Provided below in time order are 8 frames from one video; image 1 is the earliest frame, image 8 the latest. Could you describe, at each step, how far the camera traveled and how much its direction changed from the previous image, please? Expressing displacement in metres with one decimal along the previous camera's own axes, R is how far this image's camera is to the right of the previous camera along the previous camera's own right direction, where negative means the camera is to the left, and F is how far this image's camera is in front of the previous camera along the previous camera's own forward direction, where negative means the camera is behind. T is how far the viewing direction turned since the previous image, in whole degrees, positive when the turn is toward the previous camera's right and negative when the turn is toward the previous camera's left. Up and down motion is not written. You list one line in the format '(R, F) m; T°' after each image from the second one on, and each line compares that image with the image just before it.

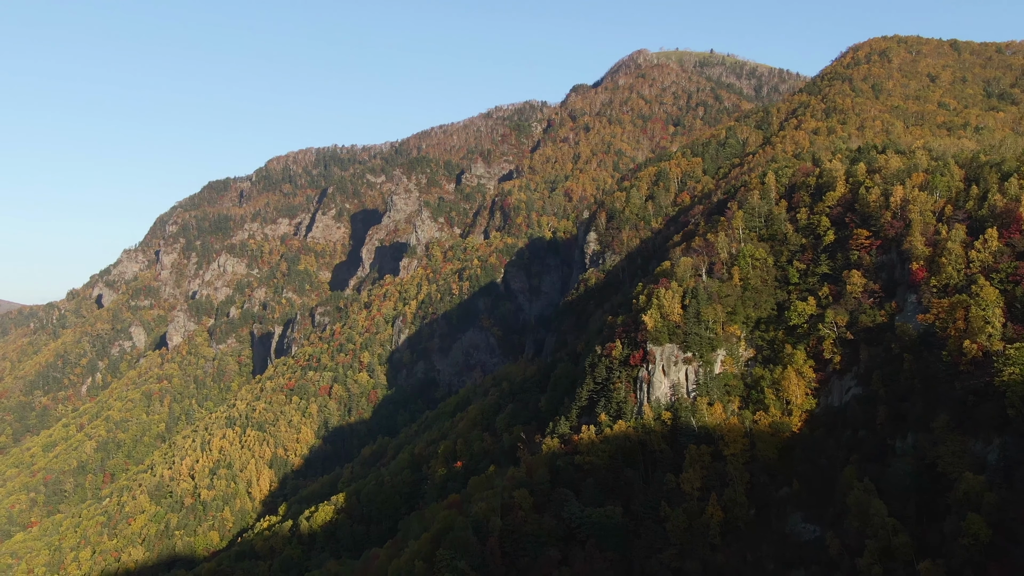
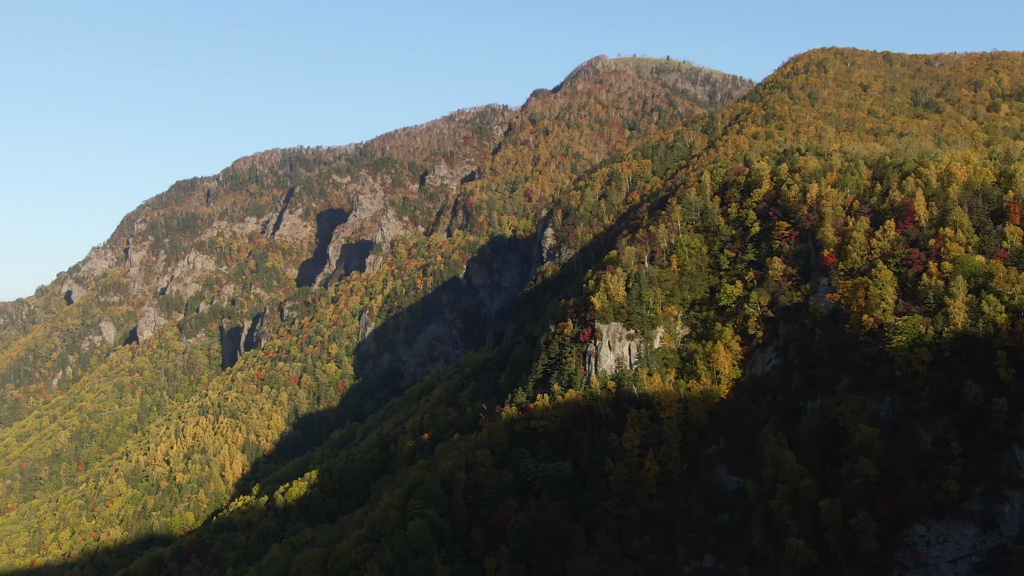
(-0.2, -9.3) m; +2°
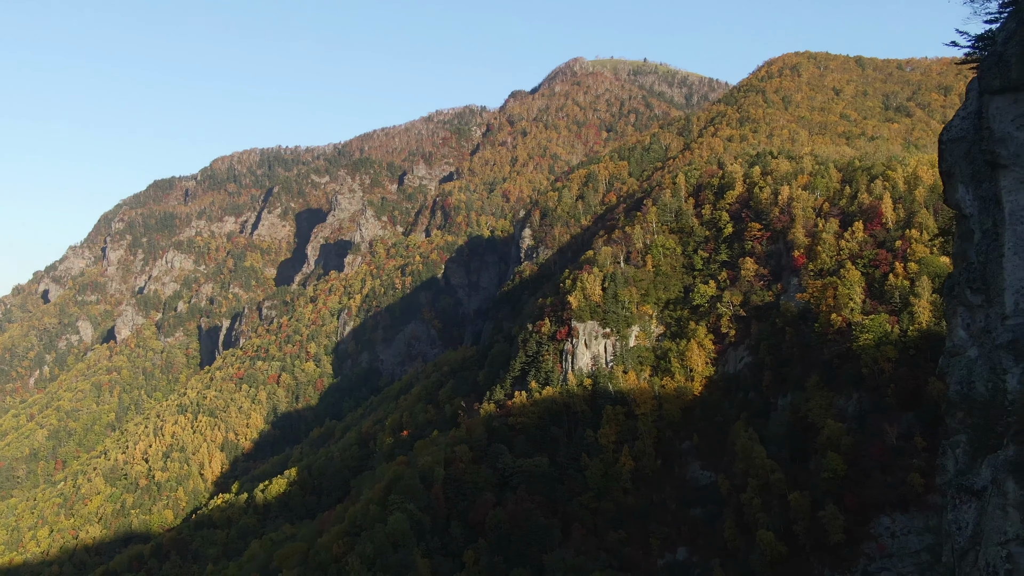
(-0.1, -1.6) m; +1°
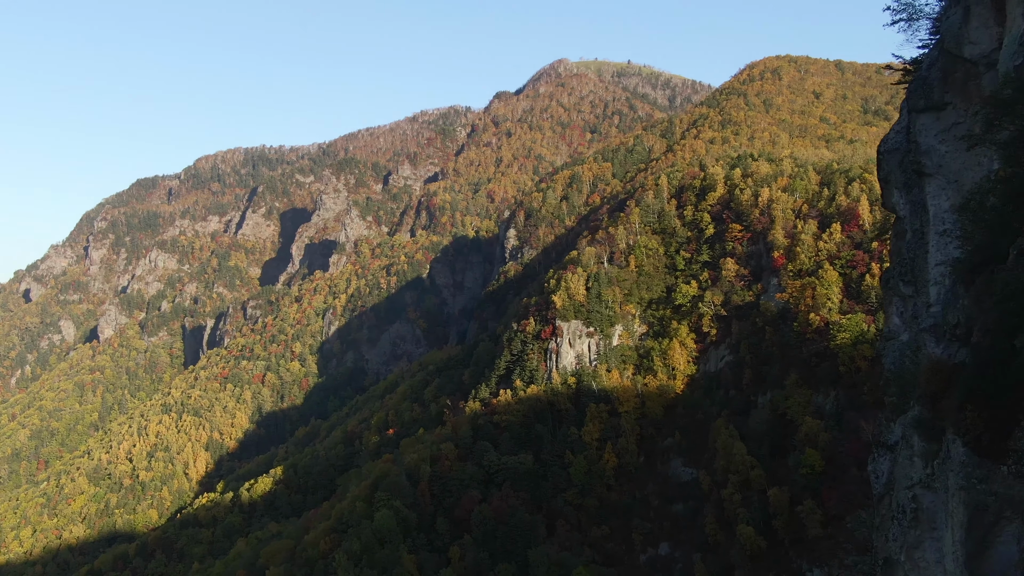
(-0.1, -1.2) m; +1°
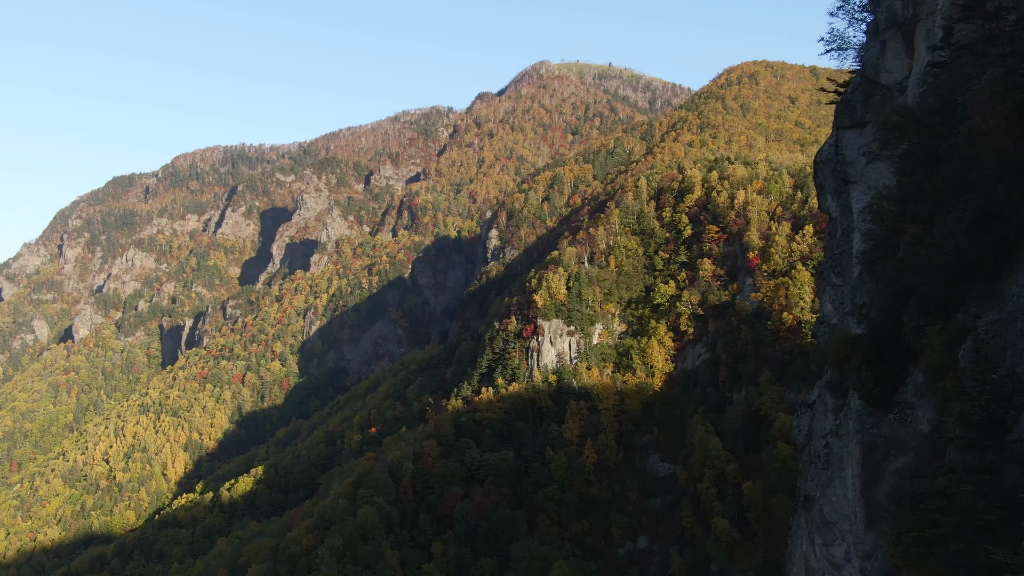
(-0.1, -1.5) m; +1°
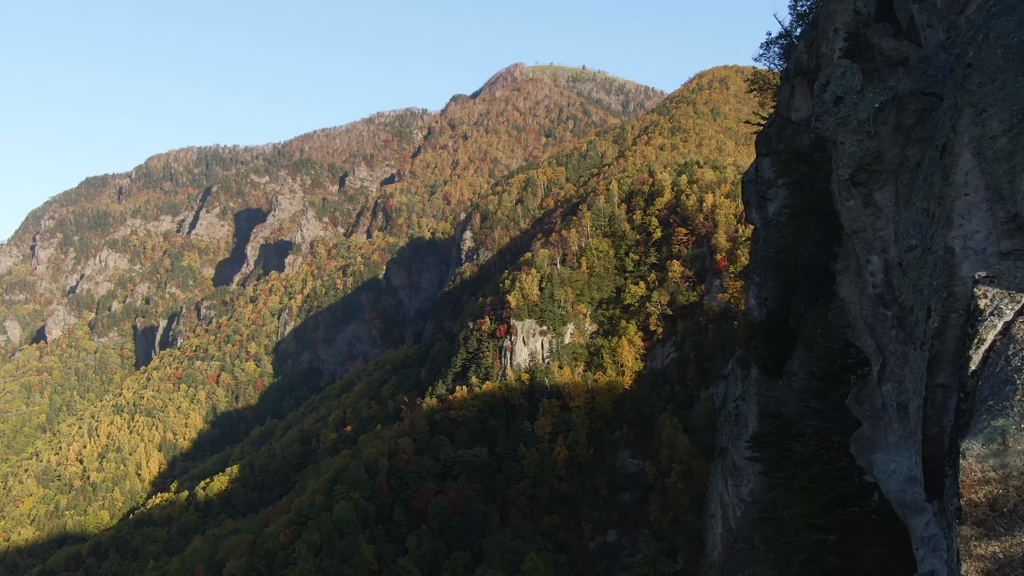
(0.0, -1.9) m; +2°
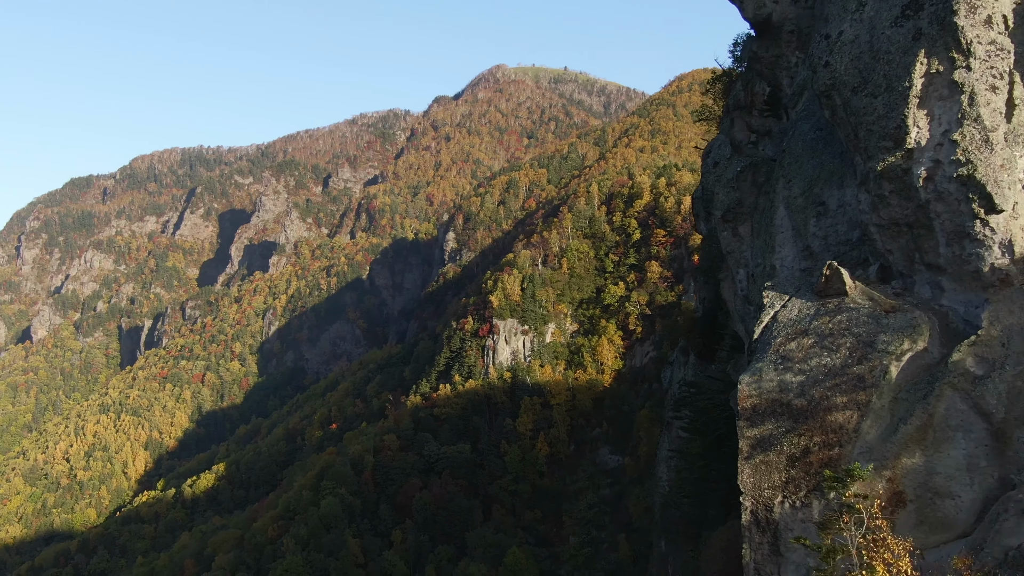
(0.0, -2.1) m; +1°
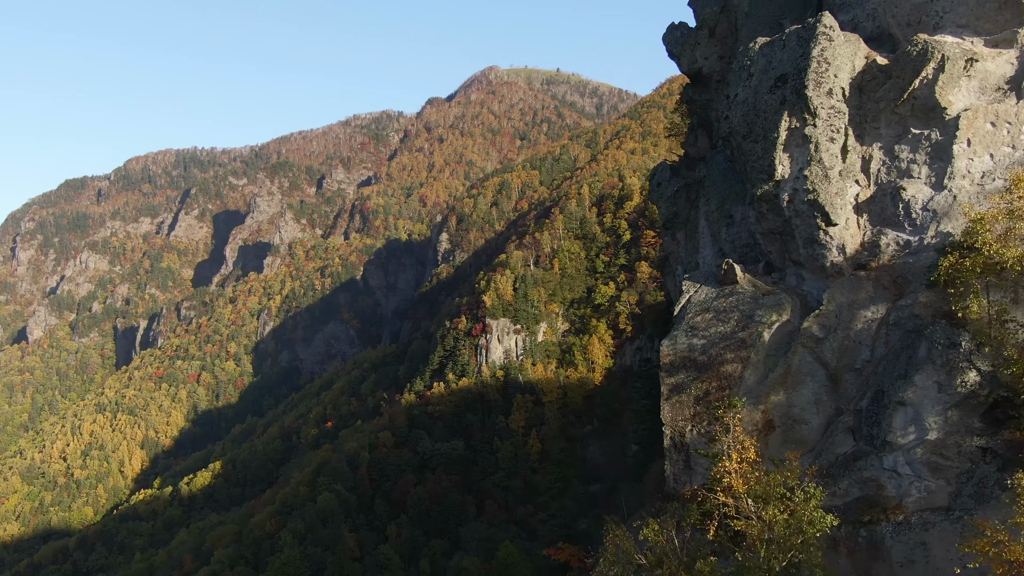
(0.0, -1.9) m; 0°
